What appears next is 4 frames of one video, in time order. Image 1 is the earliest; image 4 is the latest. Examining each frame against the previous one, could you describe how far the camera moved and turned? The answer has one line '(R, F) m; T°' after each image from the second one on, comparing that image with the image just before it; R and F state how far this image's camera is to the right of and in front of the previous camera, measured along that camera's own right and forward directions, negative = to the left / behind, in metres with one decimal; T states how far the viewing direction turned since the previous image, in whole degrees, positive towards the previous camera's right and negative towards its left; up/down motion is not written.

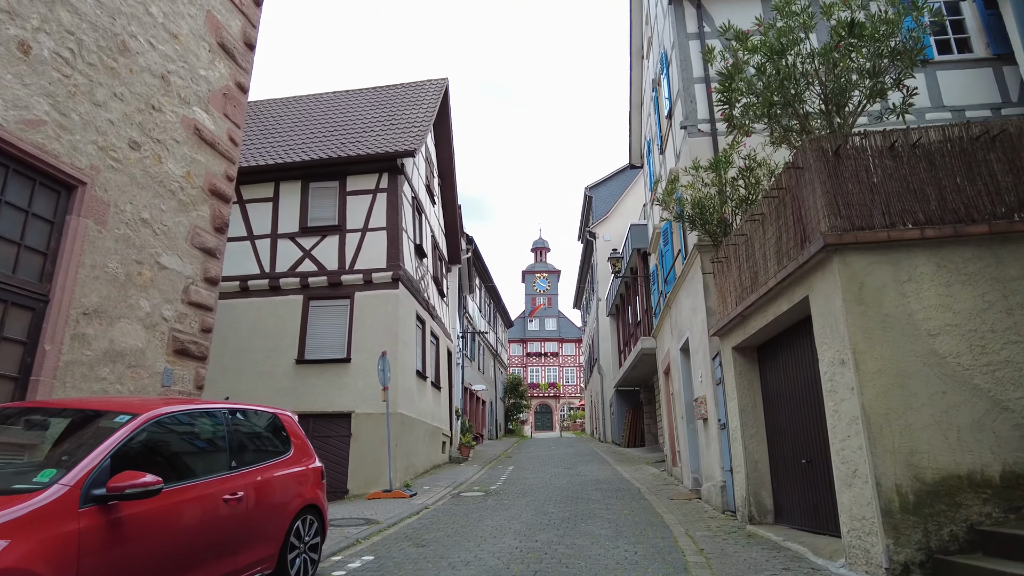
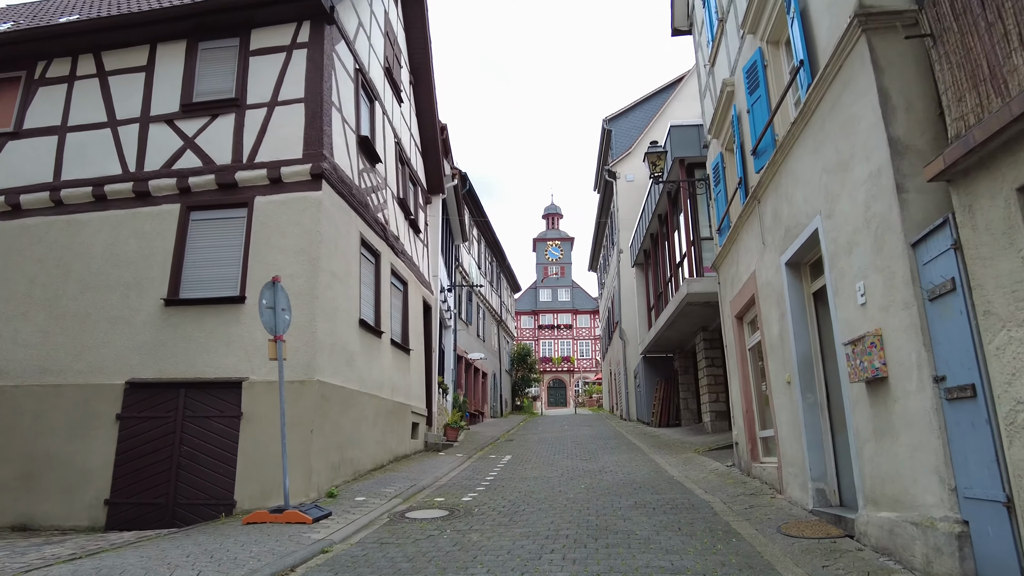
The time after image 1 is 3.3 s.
(+0.3, +4.6) m; -1°
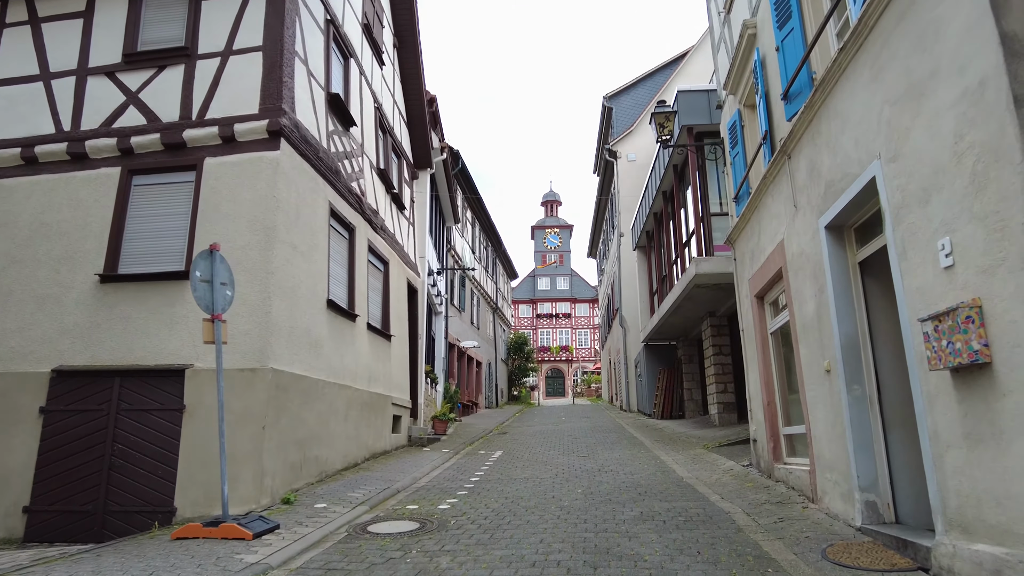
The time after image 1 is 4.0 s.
(+0.1, +1.1) m; 0°
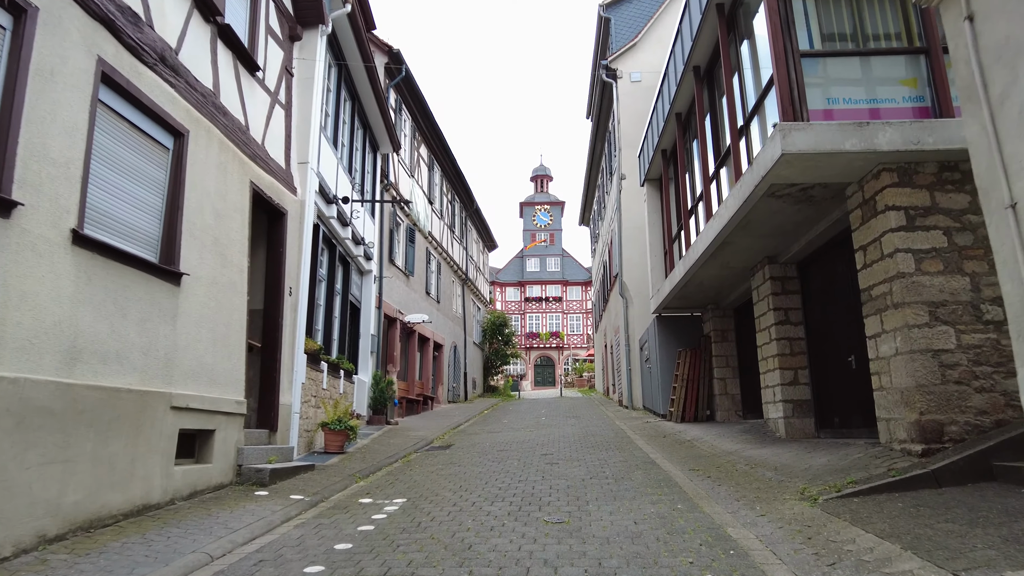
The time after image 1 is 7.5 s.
(+0.7, +5.5) m; +1°
